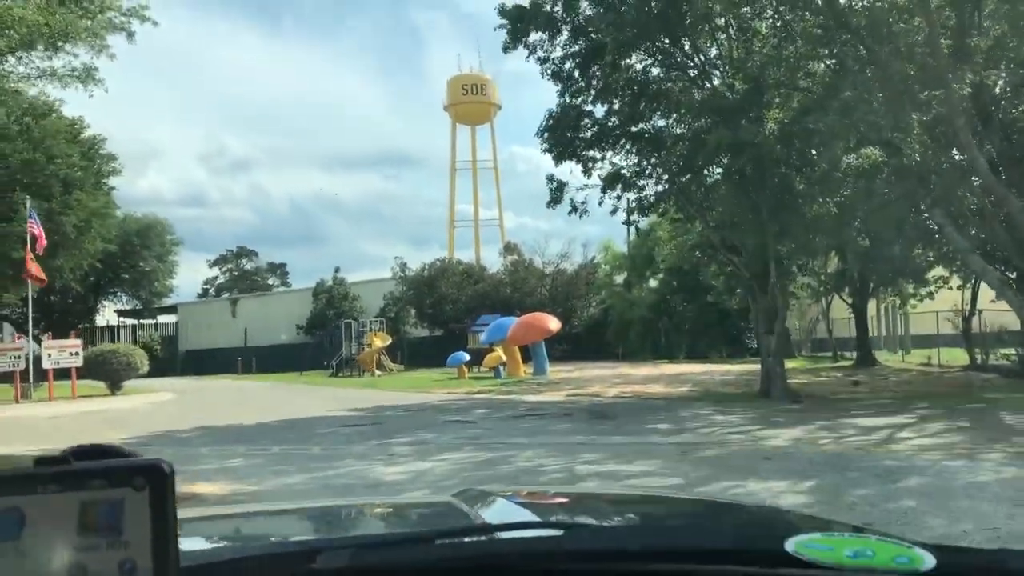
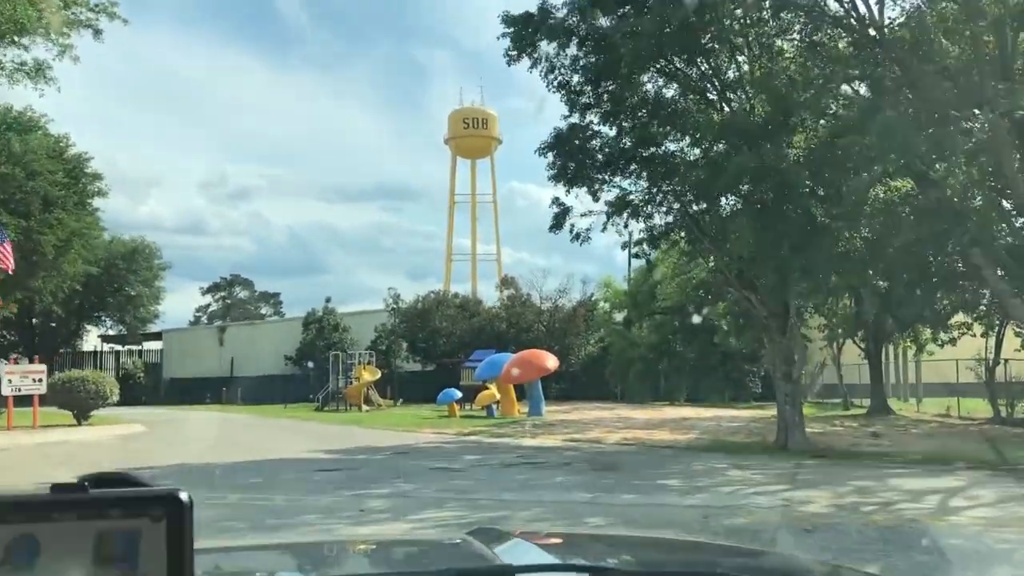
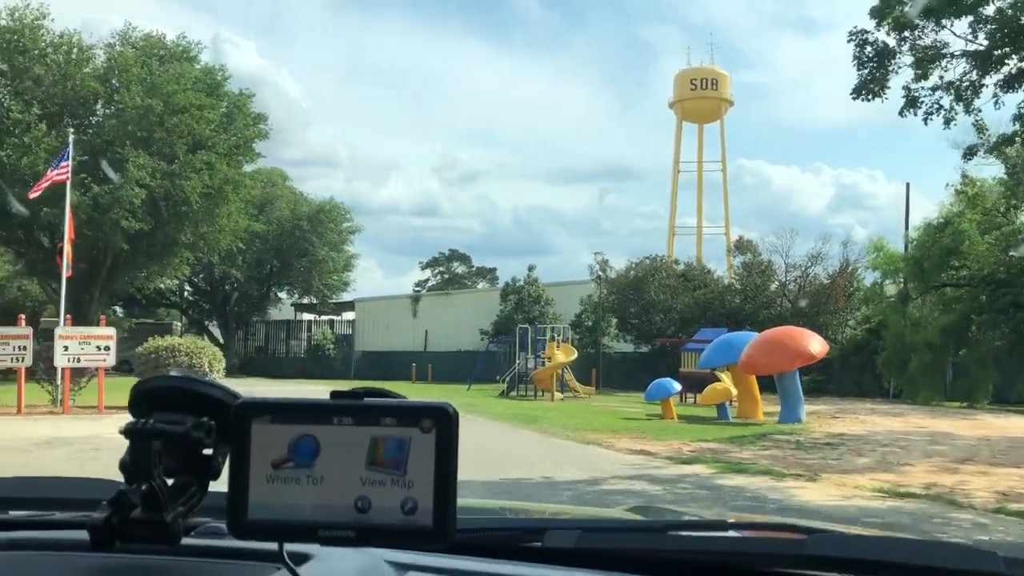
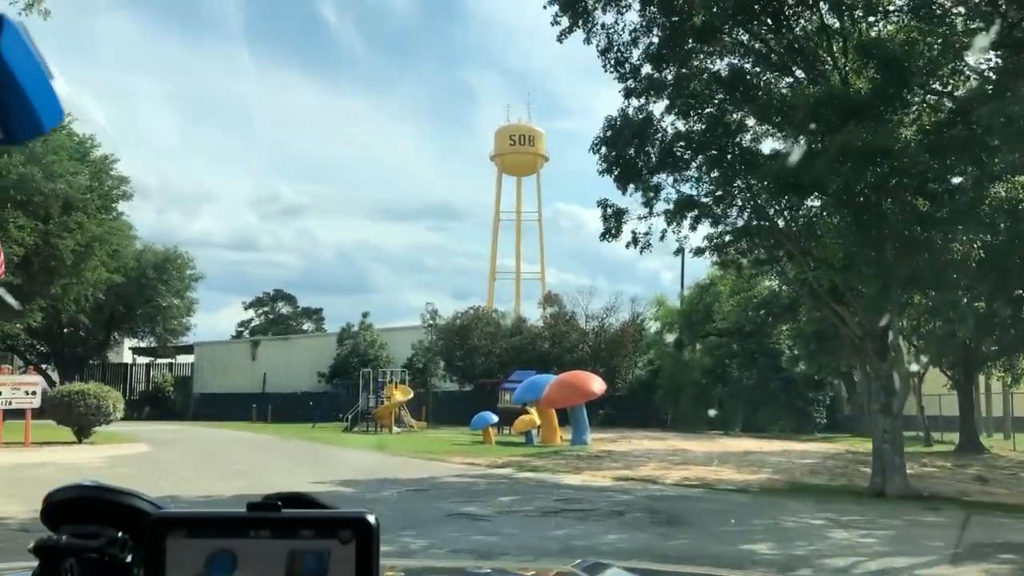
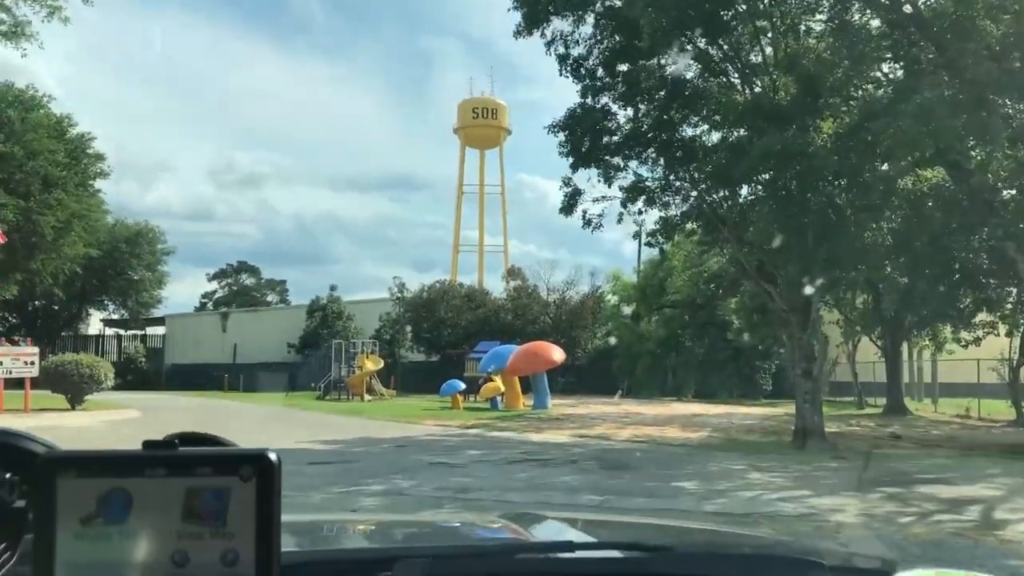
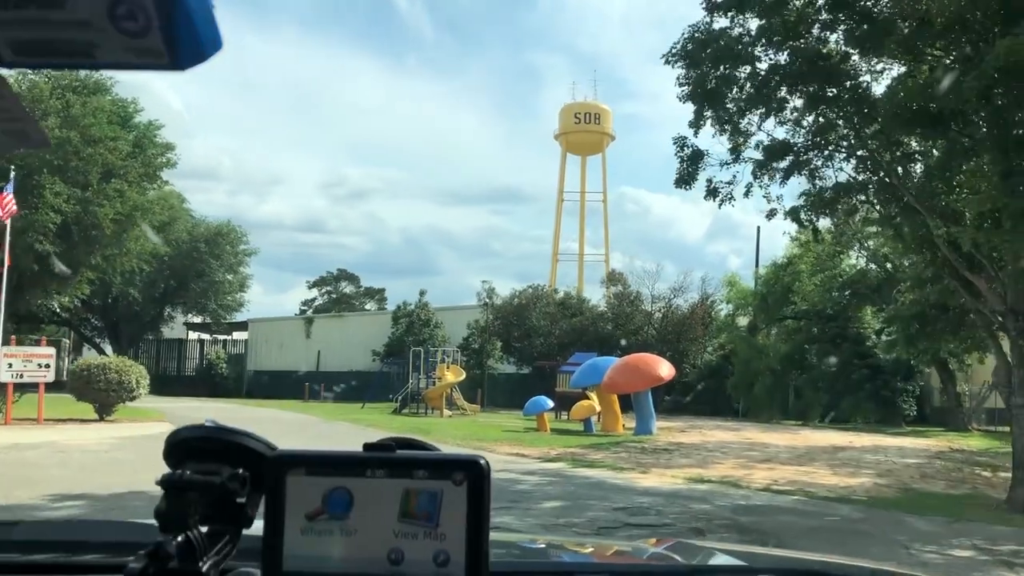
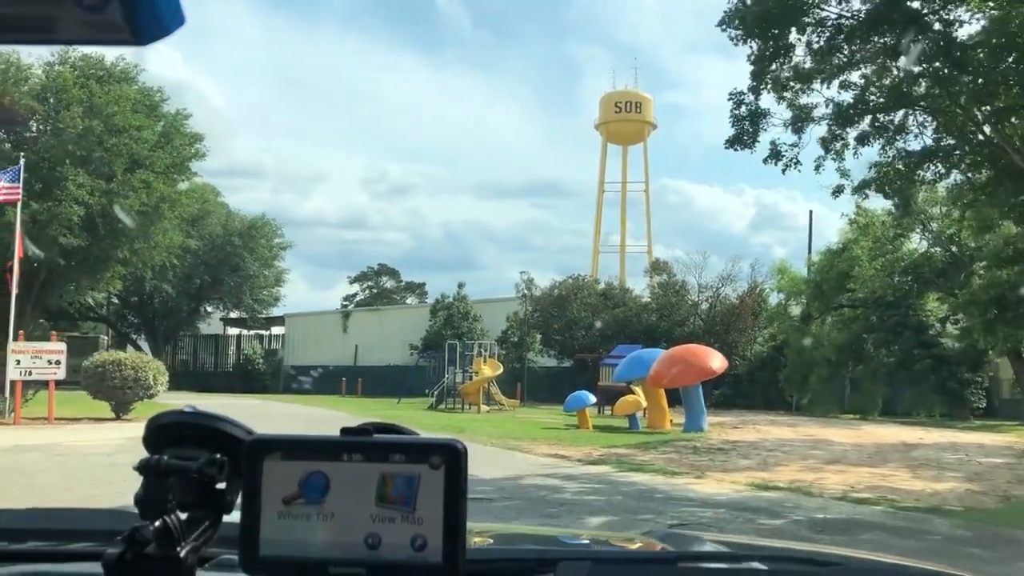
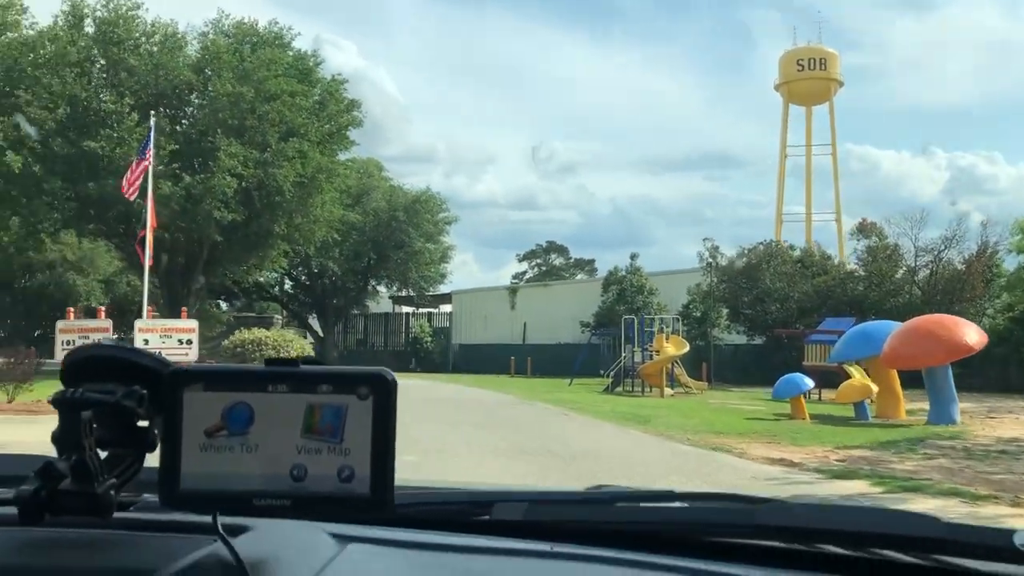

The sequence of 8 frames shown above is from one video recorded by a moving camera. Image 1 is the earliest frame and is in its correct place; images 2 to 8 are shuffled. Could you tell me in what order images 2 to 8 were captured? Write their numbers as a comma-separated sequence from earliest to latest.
2, 5, 4, 6, 7, 3, 8
